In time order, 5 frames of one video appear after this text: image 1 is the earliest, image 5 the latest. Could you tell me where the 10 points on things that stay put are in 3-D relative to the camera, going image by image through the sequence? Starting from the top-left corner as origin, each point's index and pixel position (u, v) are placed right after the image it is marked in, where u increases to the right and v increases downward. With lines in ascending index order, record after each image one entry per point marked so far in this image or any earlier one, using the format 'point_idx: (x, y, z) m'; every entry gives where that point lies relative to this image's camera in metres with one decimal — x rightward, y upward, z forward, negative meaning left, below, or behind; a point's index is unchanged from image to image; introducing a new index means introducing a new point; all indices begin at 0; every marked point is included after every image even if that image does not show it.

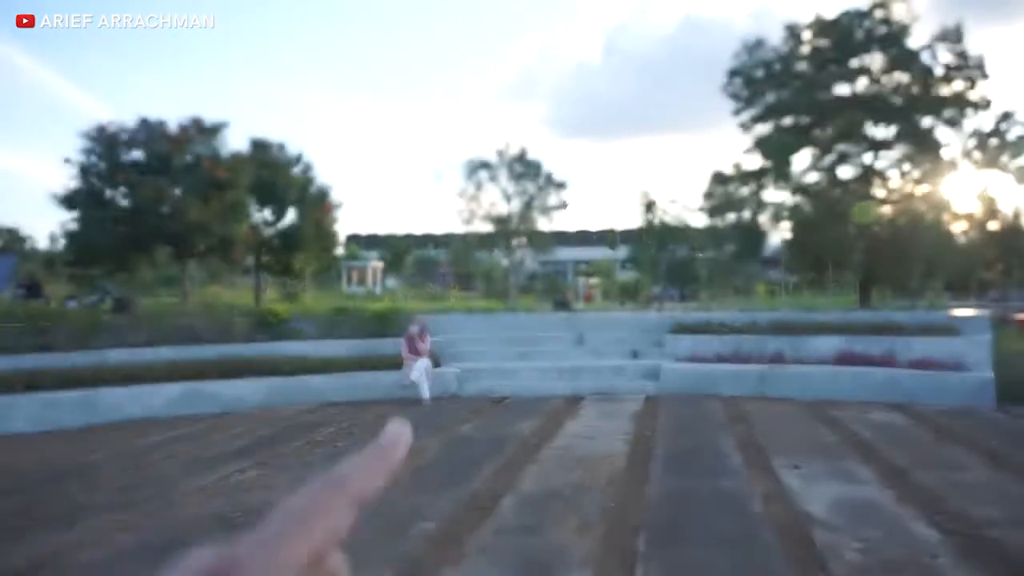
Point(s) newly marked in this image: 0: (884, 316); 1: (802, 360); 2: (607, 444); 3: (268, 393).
0: (+8.4, -0.6, +13.7) m
1: (+6.0, -1.5, +12.7) m
2: (+1.3, -2.2, +8.4) m
3: (-4.6, -2.0, +11.6) m
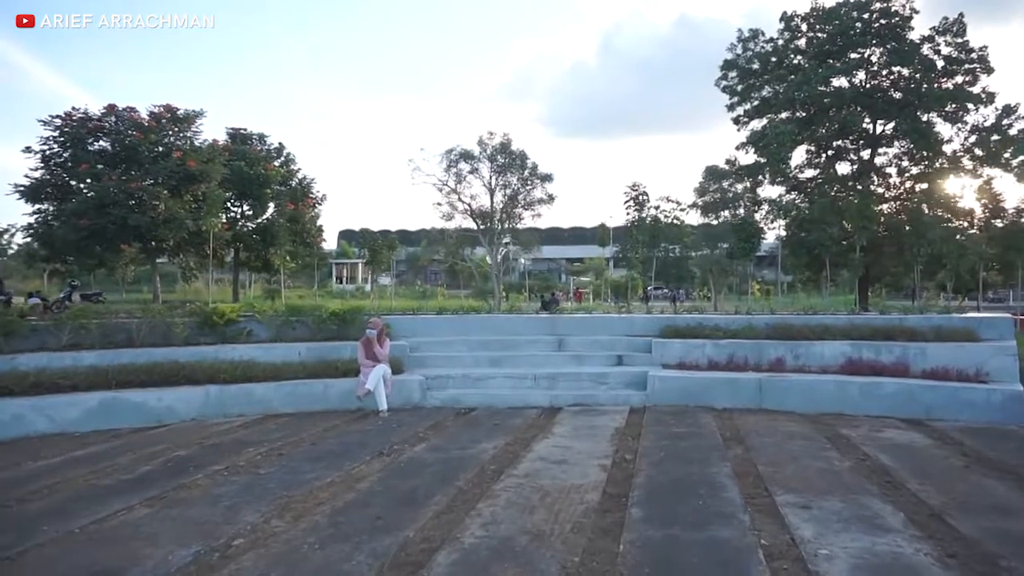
0: (+7.8, -0.6, +12.5) m
1: (+5.5, -1.5, +11.4) m
2: (+0.8, -2.1, +7.0) m
3: (-5.2, -1.9, +10.3) m
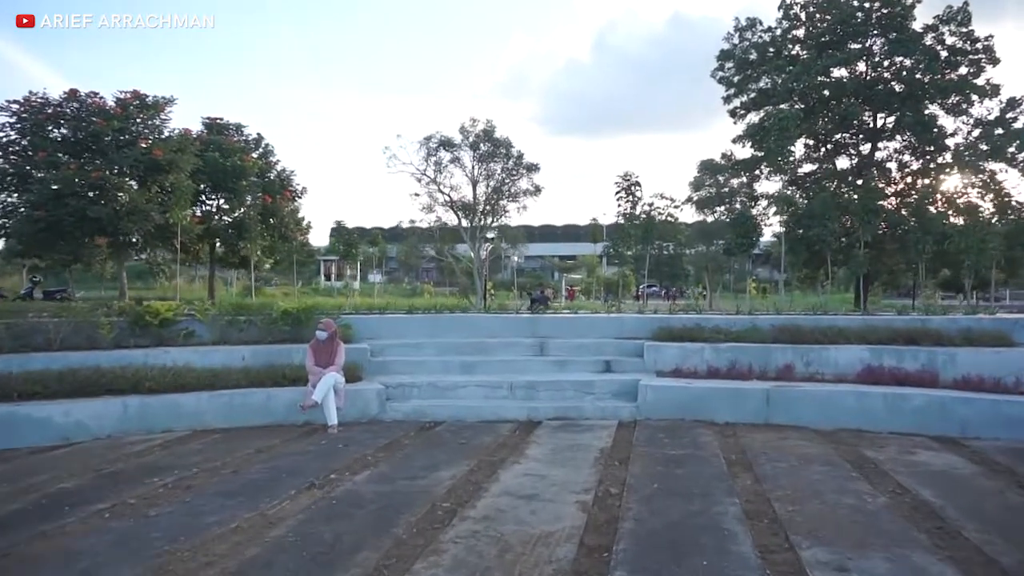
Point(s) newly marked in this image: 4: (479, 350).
0: (+7.4, -0.6, +11.1) m
1: (+5.0, -1.5, +10.1) m
2: (+0.4, -2.1, +5.6) m
3: (-5.6, -1.9, +8.8) m
4: (-0.6, -1.2, +11.5) m
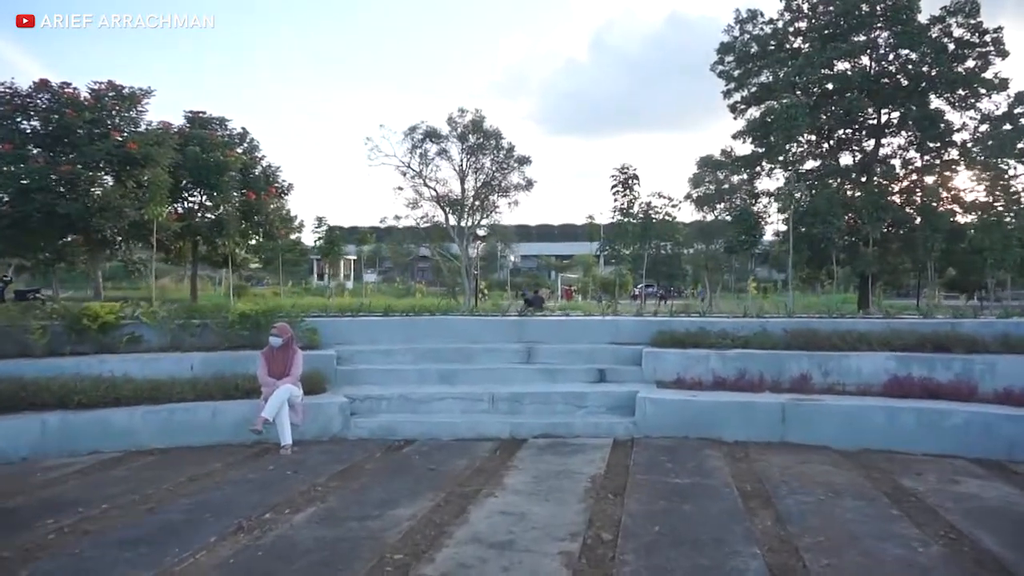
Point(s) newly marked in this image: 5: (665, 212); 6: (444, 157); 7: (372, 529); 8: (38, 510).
0: (+7.1, -0.6, +10.0) m
1: (+4.8, -1.5, +9.0) m
2: (+0.1, -2.1, +4.5) m
3: (-5.9, -1.9, +7.6) m
4: (-0.9, -1.2, +10.4) m
5: (+4.9, +2.6, +19.5) m
6: (-2.2, +4.3, +19.7) m
7: (-1.2, -2.1, +5.3) m
8: (-4.5, -2.1, +5.8) m
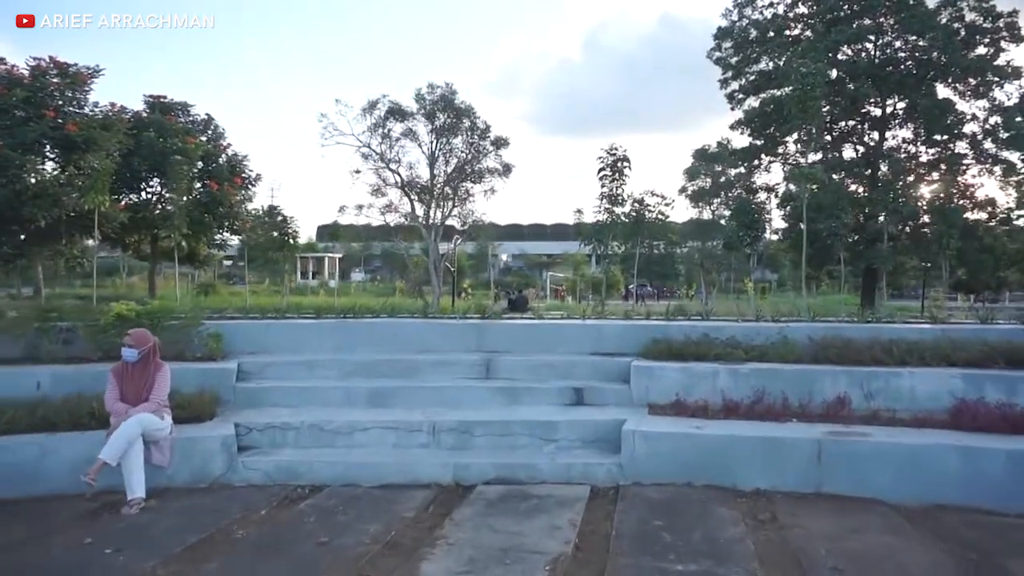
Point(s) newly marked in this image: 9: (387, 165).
0: (+6.5, -0.5, +7.9) m
1: (+4.2, -1.4, +6.8) m
2: (-0.4, -2.0, +2.3) m
3: (-6.5, -1.8, +5.4) m
4: (-1.5, -1.1, +8.2) m
5: (+4.2, +2.6, +17.4) m
6: (-2.9, +4.3, +17.5) m
7: (-1.8, -2.0, +3.1) m
8: (-5.1, -2.0, +3.5) m
9: (-3.5, +3.5, +17.5) m
